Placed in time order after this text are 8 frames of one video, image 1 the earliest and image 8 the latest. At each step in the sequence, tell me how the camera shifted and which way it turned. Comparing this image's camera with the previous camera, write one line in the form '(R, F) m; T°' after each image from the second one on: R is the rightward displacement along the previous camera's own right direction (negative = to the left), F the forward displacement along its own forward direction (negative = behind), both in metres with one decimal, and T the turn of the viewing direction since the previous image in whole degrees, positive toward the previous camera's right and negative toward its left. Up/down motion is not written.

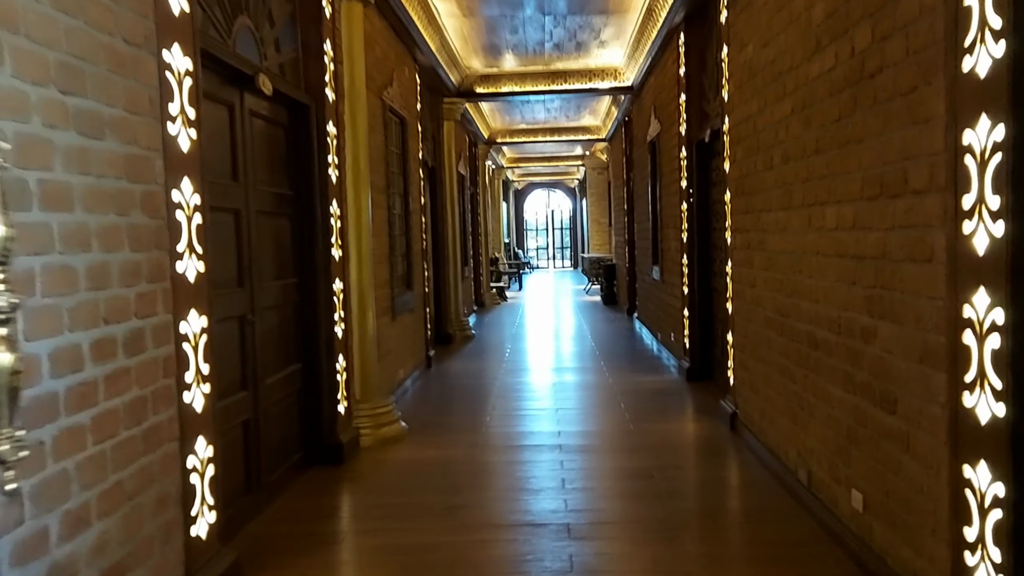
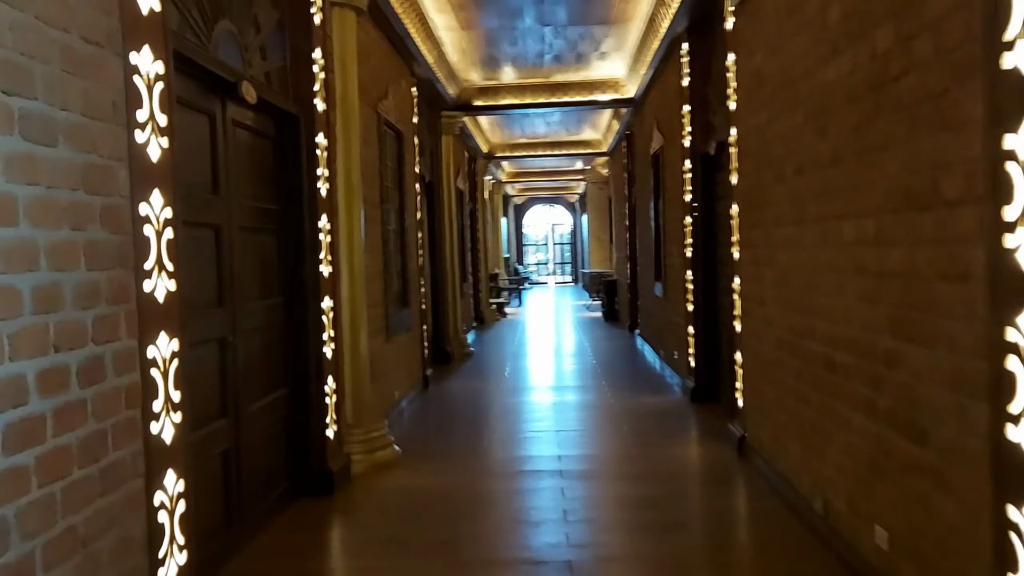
(0.0, +0.2) m; 0°
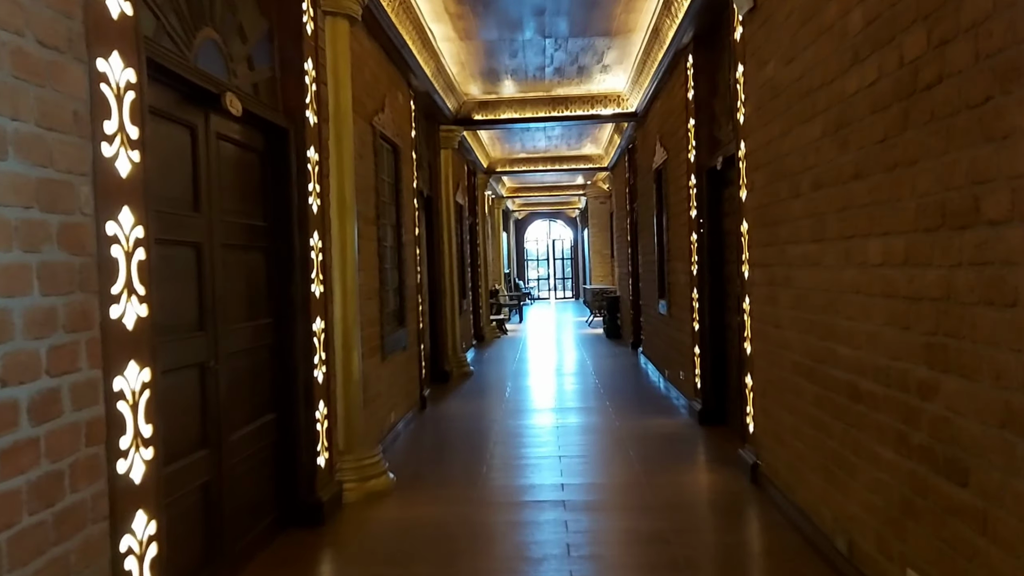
(0.0, +0.2) m; 0°
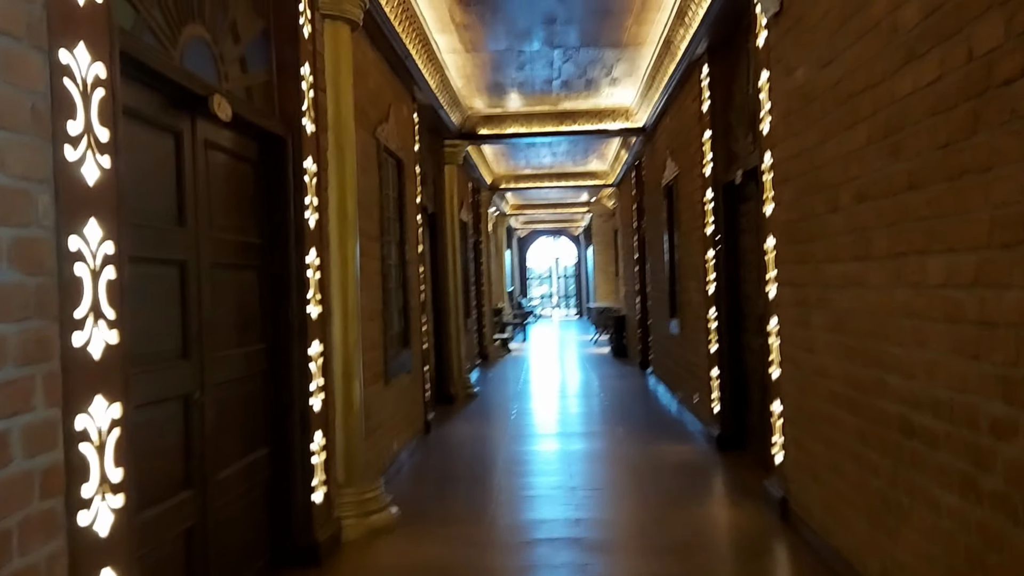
(0.0, +0.3) m; 0°
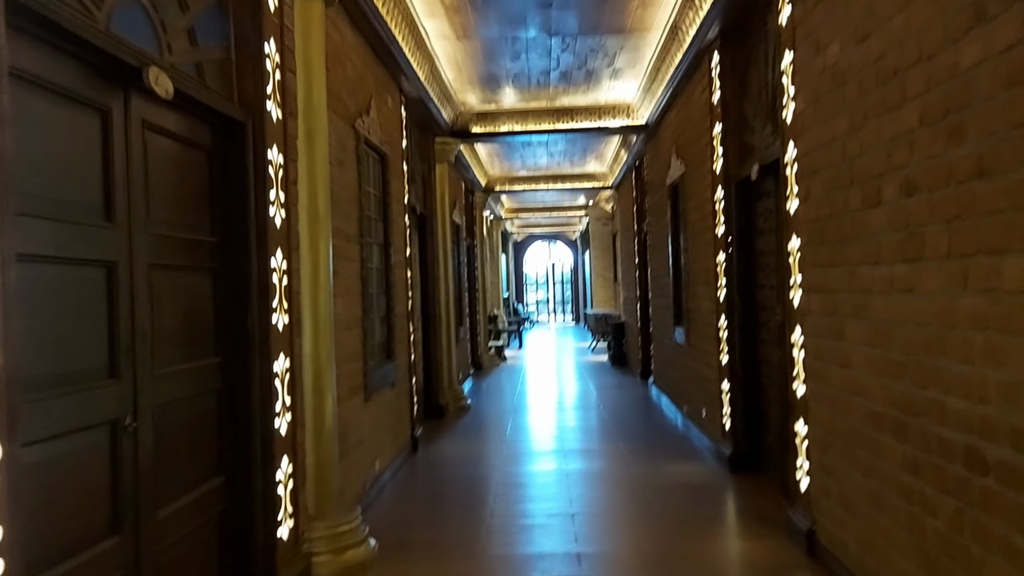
(0.0, +0.4) m; 0°
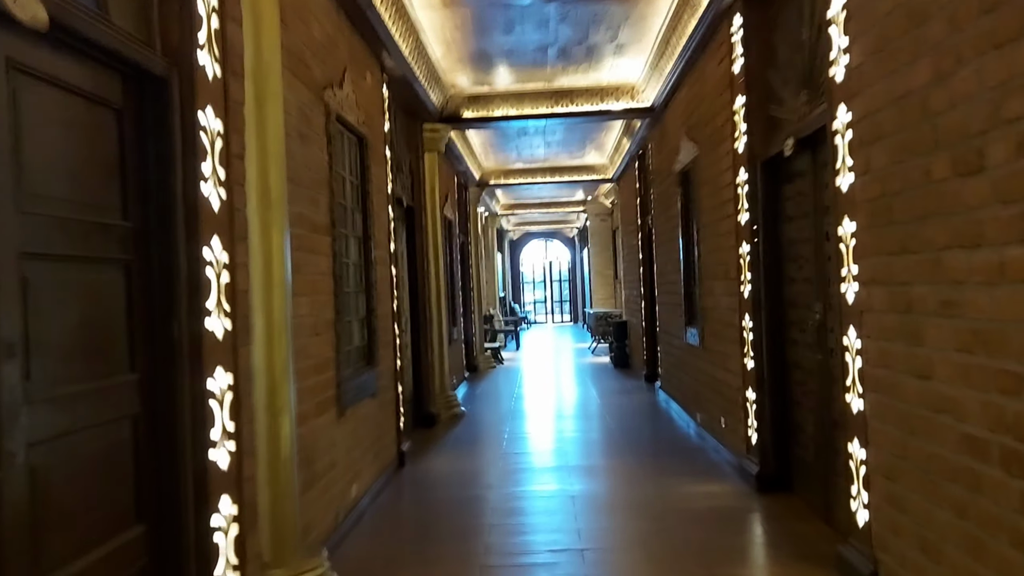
(0.0, +0.6) m; 0°
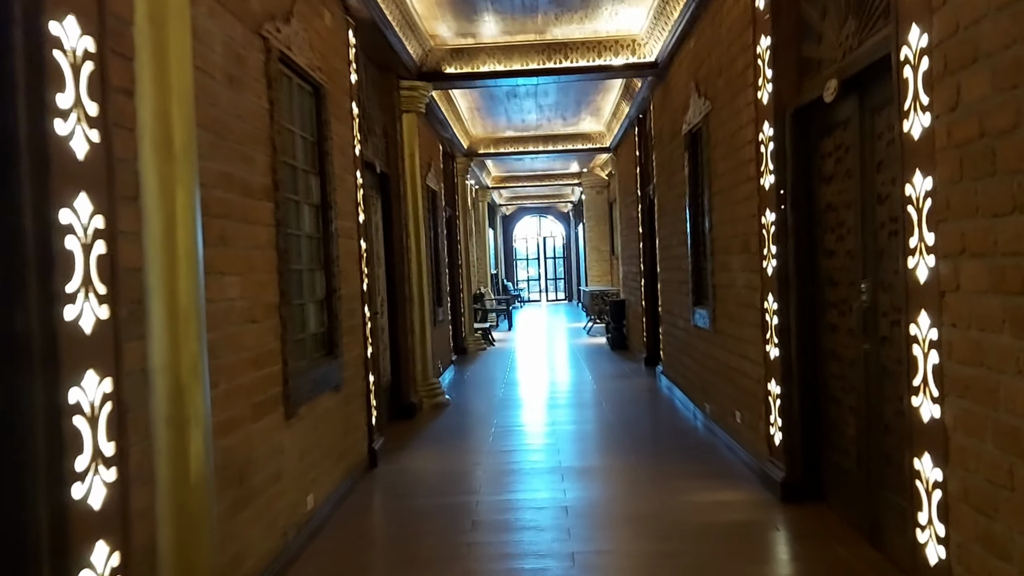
(+0.1, +0.6) m; 0°
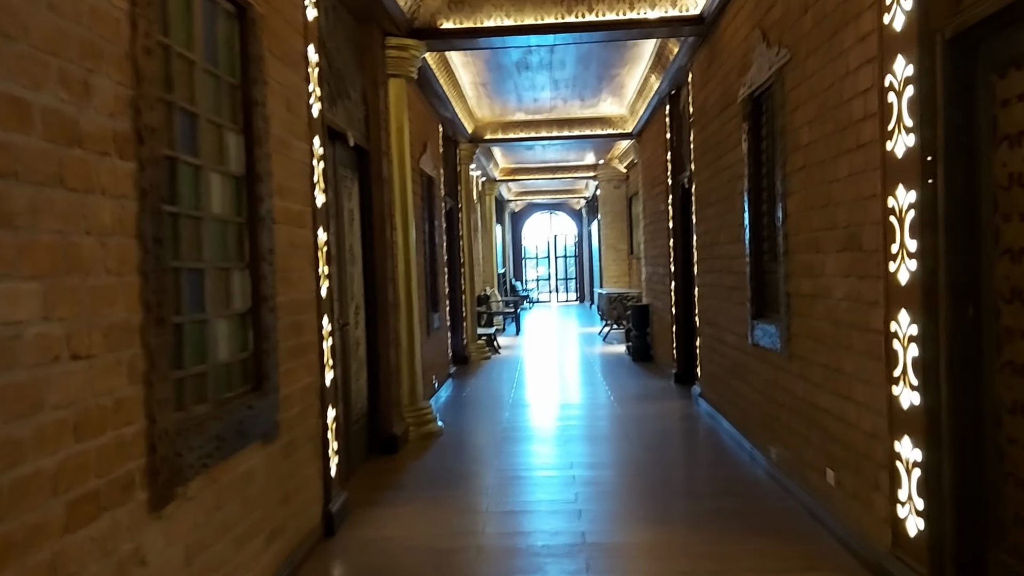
(0.0, +1.2) m; -1°
